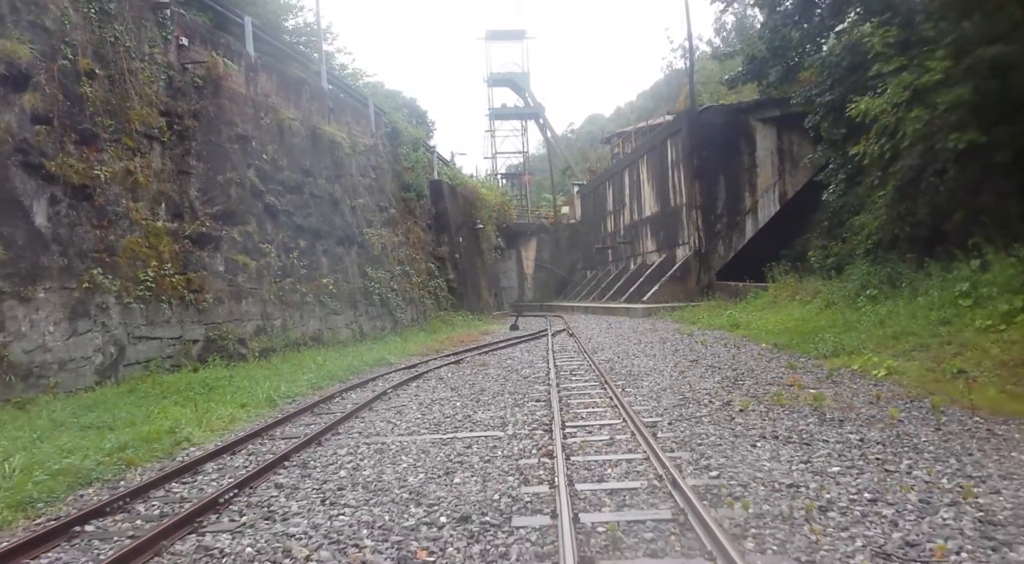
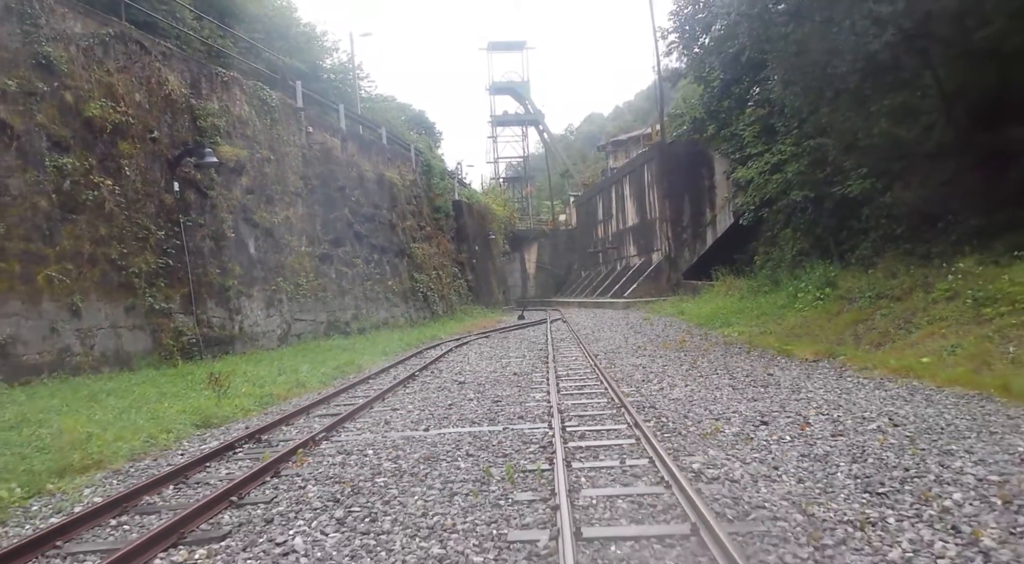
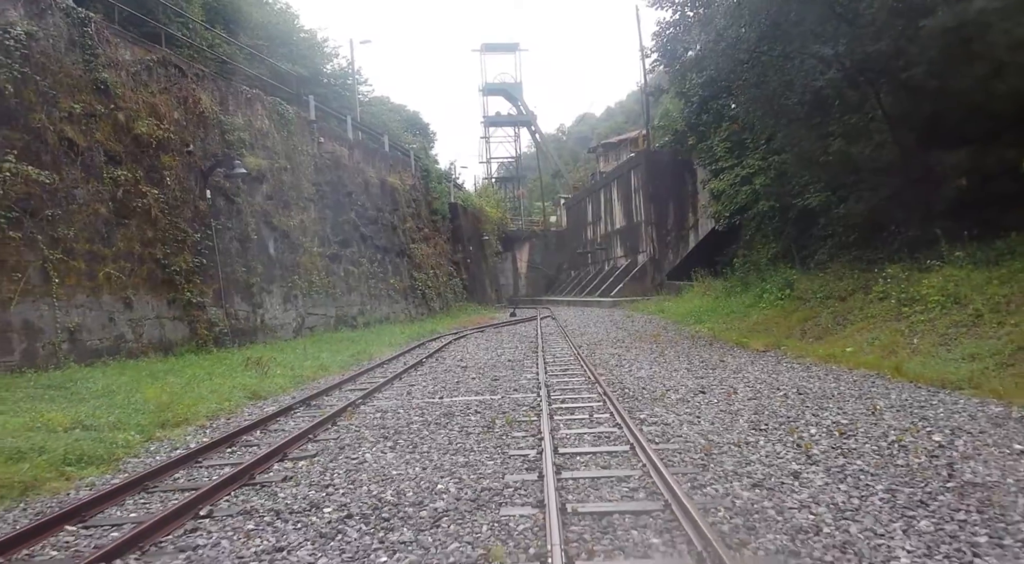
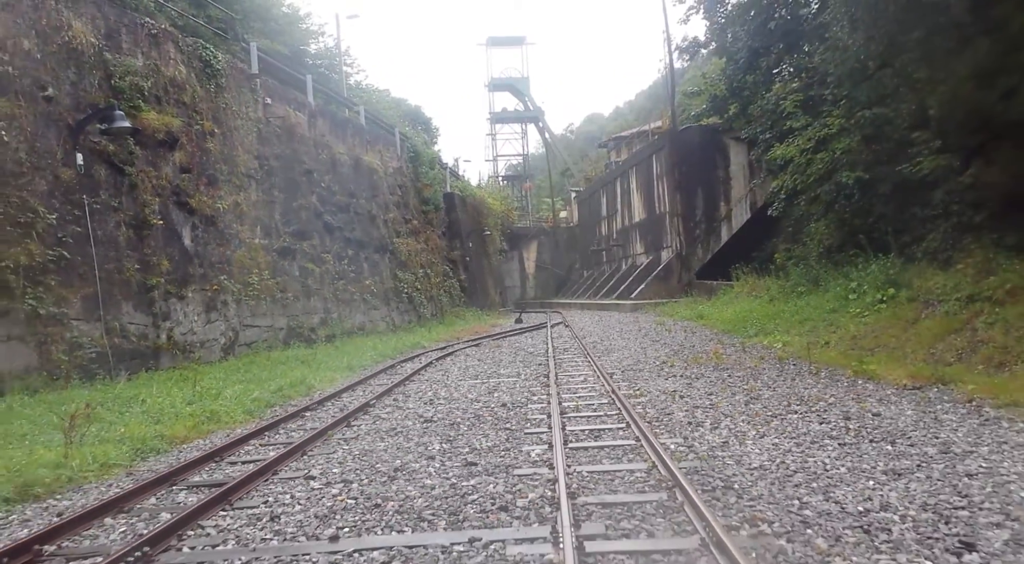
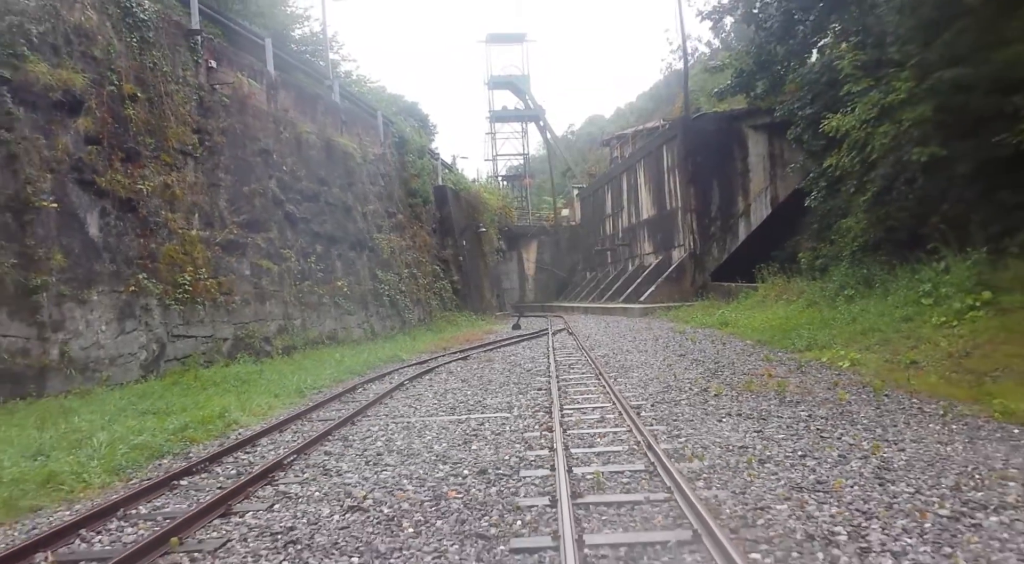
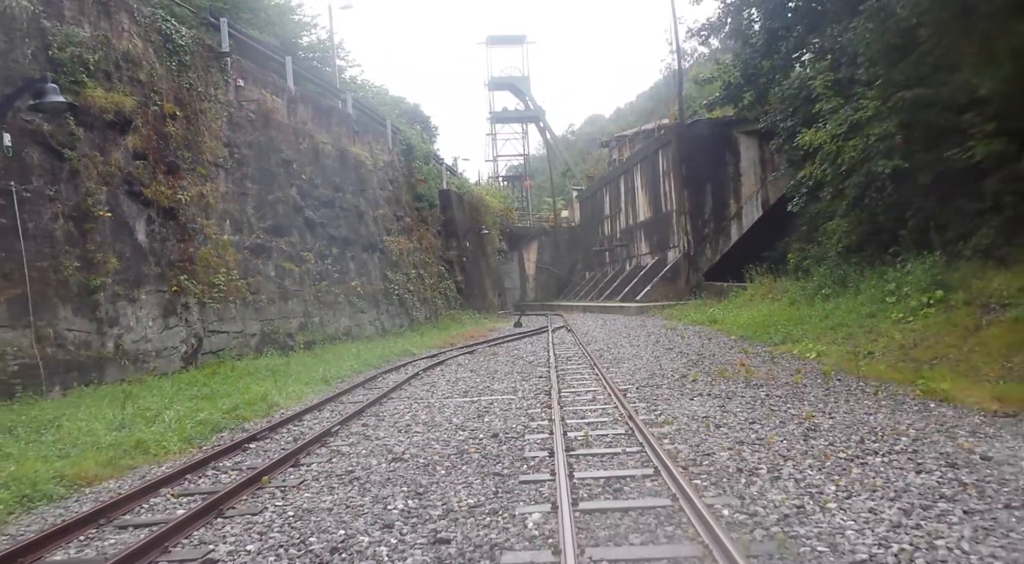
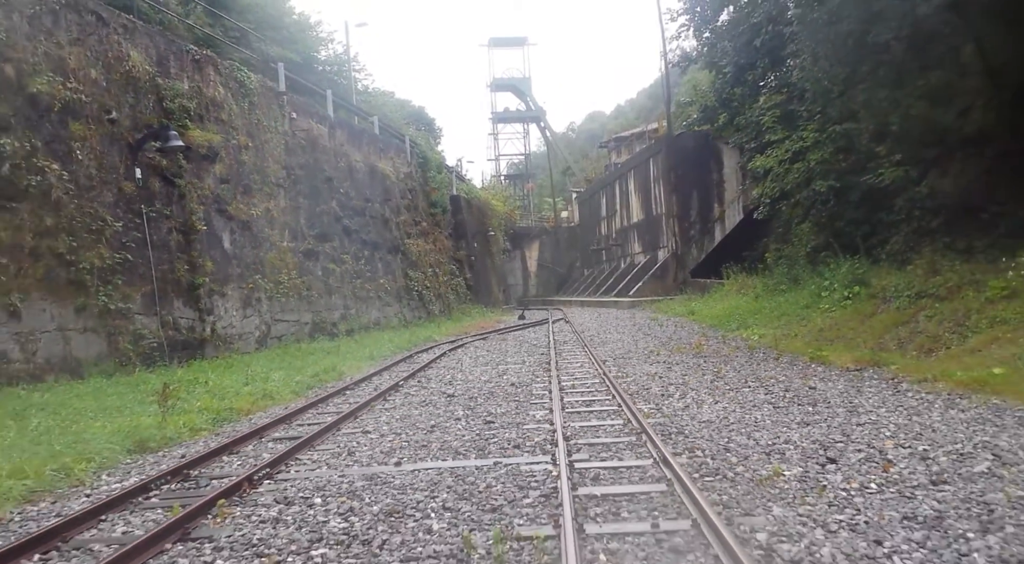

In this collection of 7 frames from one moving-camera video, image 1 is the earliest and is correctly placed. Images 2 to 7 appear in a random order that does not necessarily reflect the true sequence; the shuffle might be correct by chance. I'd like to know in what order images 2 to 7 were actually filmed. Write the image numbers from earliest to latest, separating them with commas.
5, 6, 4, 7, 2, 3
